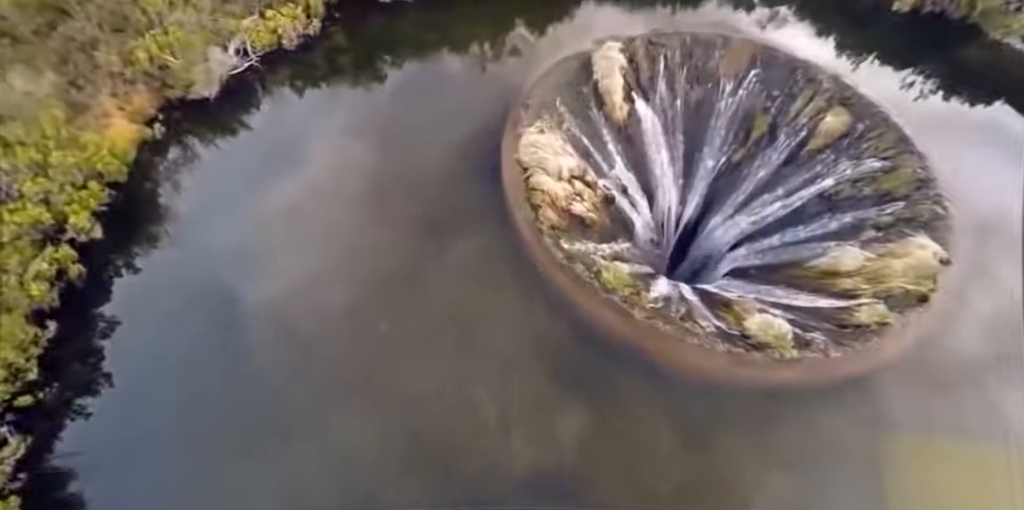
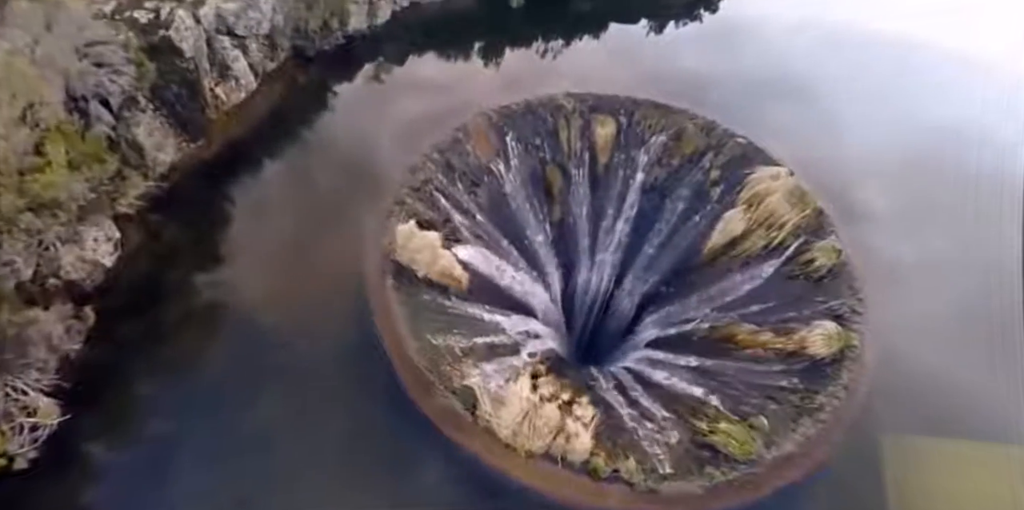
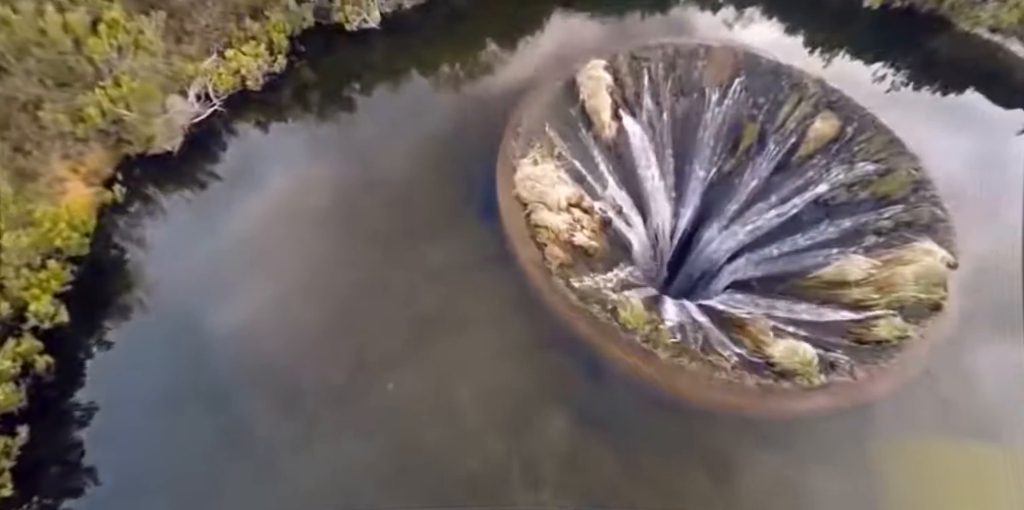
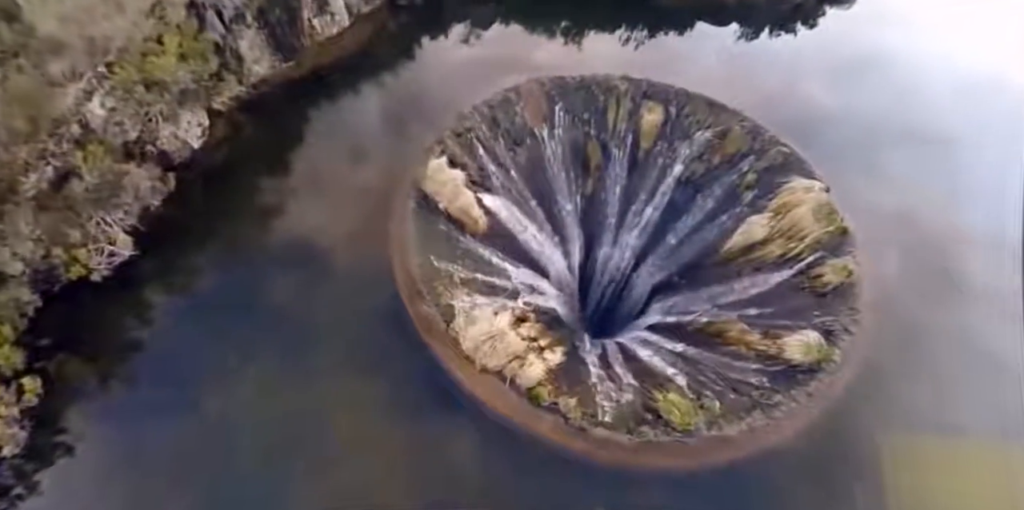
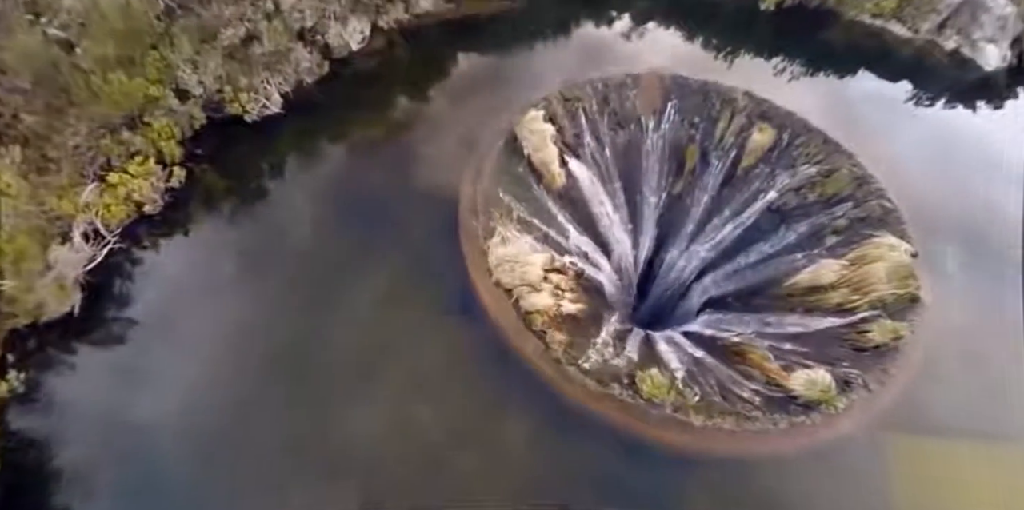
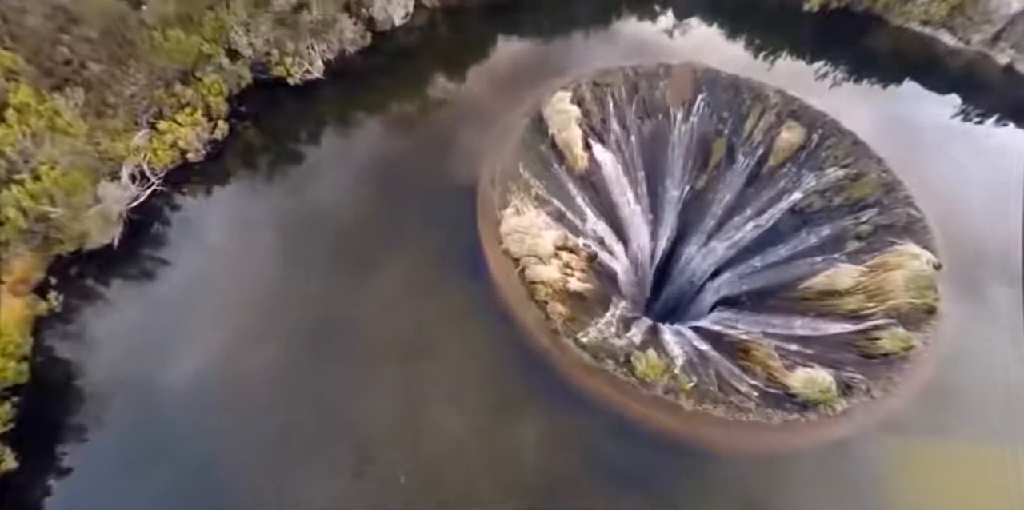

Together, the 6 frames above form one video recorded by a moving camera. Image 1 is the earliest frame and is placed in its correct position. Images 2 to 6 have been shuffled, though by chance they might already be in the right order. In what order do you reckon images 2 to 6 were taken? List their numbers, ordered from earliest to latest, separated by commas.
3, 6, 5, 4, 2
